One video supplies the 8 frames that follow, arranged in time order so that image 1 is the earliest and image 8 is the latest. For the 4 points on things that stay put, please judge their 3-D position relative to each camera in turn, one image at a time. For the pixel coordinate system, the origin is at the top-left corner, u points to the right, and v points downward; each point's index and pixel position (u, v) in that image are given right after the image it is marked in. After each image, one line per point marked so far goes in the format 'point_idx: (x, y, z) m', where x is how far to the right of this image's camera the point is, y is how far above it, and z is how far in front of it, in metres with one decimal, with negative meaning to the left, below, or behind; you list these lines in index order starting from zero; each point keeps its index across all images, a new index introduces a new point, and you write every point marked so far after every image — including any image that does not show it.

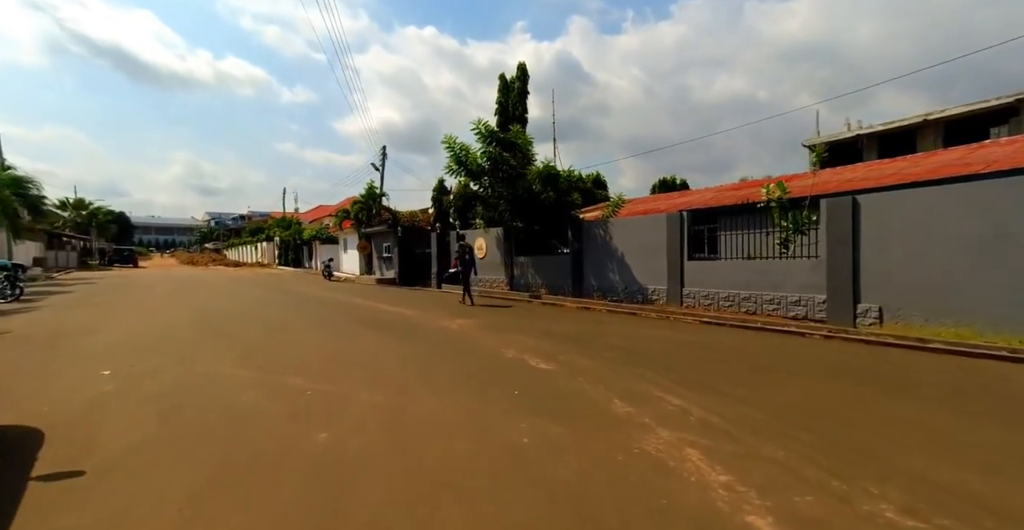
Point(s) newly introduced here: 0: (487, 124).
0: (-0.9, +5.2, +16.1) m
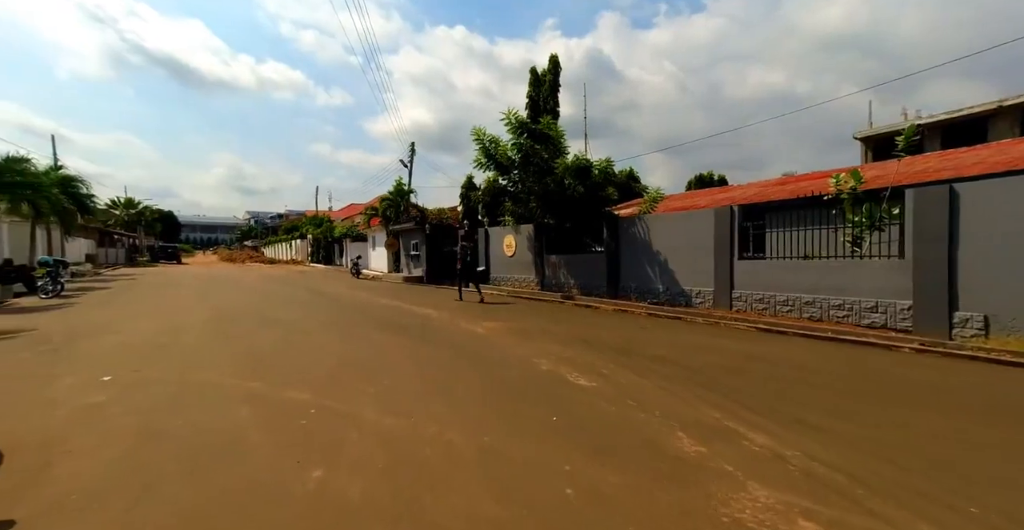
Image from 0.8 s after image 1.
0: (+0.2, +5.3, +15.4) m
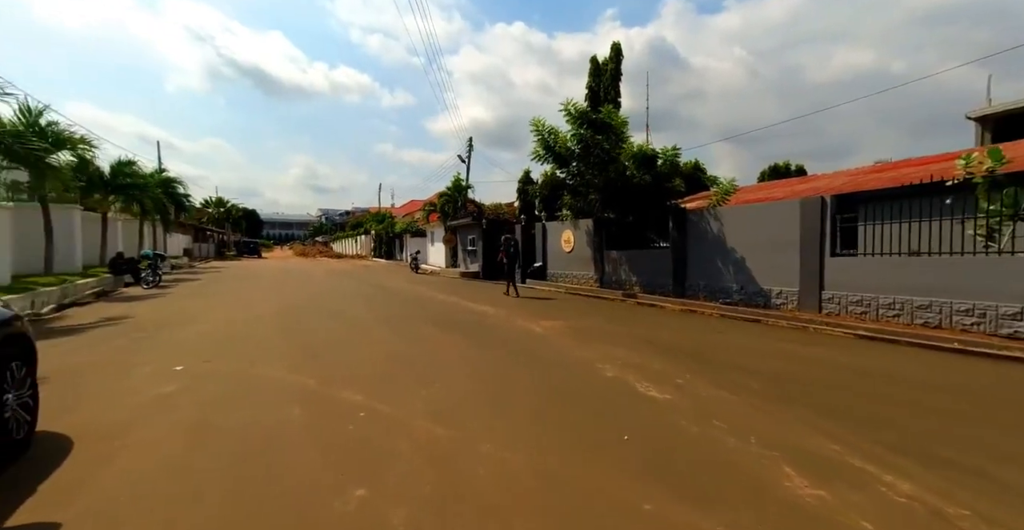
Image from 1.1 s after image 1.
0: (+2.2, +5.4, +14.7) m
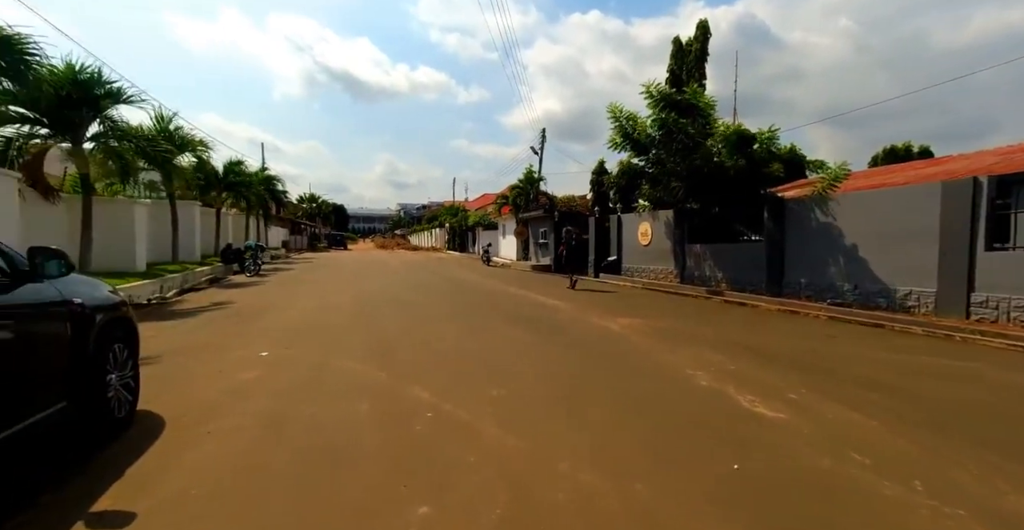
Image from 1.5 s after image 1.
0: (+4.6, +5.6, +13.7) m
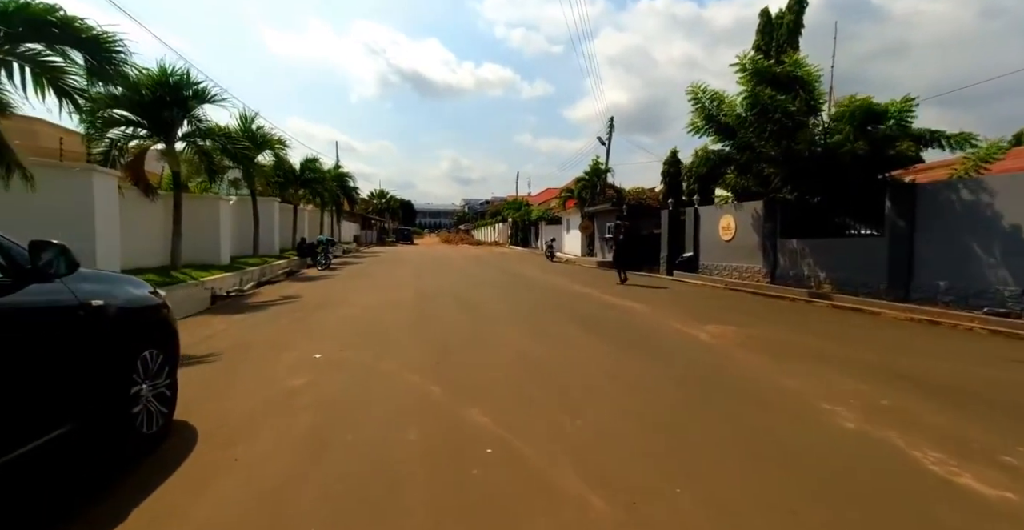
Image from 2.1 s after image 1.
0: (+6.6, +5.7, +12.0) m
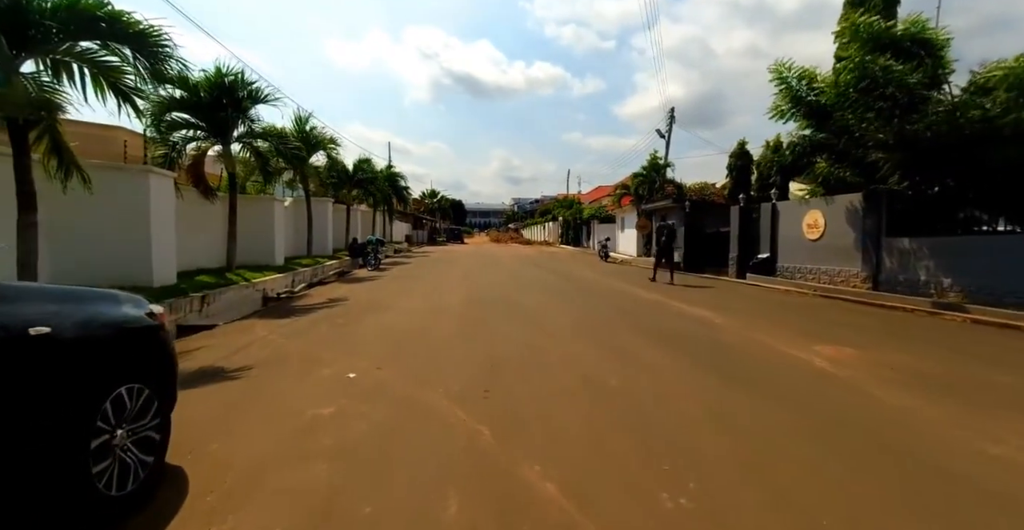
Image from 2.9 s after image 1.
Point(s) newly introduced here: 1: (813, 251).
0: (+8.0, +5.6, +10.2) m
1: (+9.9, +0.4, +14.2) m
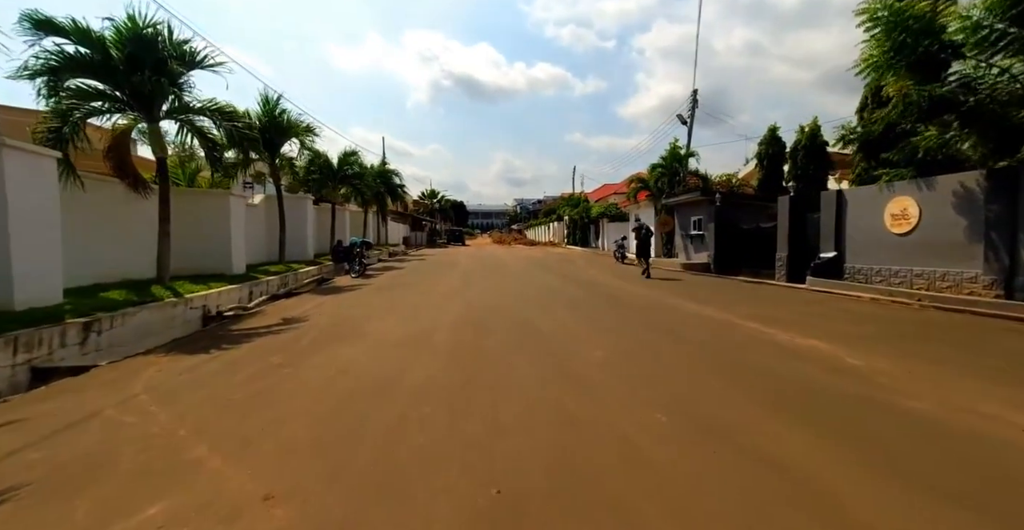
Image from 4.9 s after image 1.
0: (+8.1, +5.6, +7.2) m
1: (+10.1, +0.4, +11.2) m
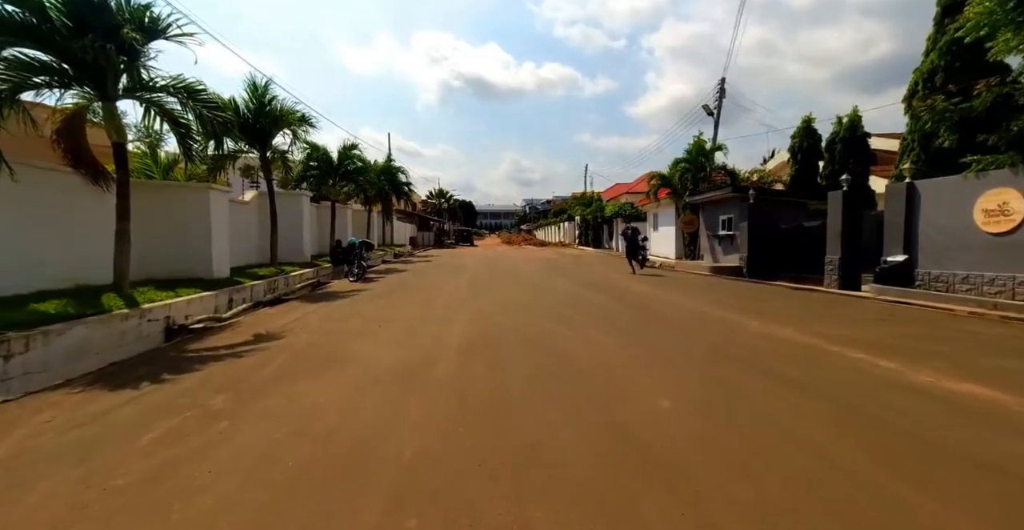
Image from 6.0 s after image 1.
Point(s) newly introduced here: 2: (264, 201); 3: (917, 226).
0: (+8.4, +5.4, +5.3) m
1: (+10.5, +0.3, +9.3) m
2: (-9.6, +2.5, +16.8) m
3: (+10.5, +1.0, +11.1) m
